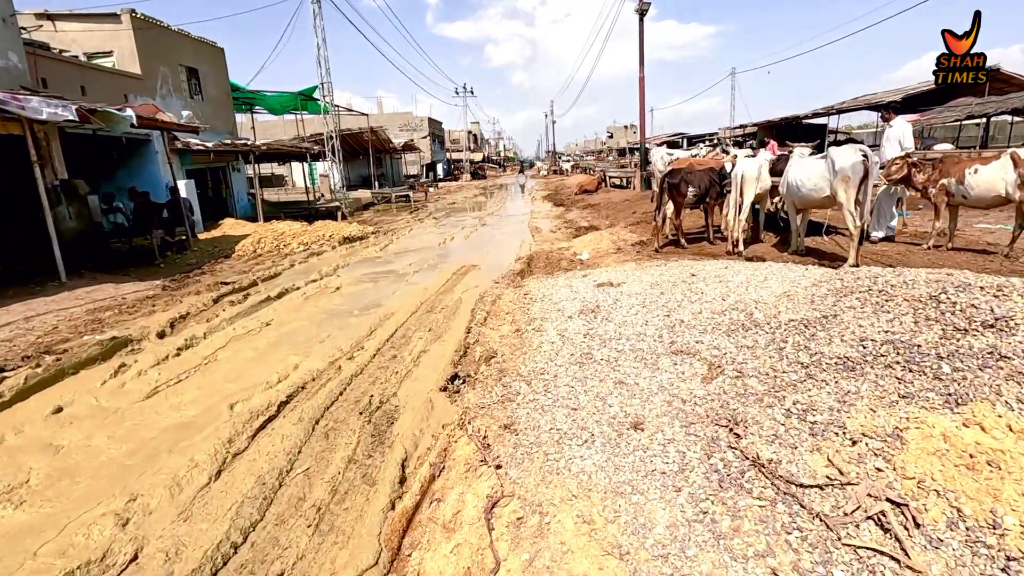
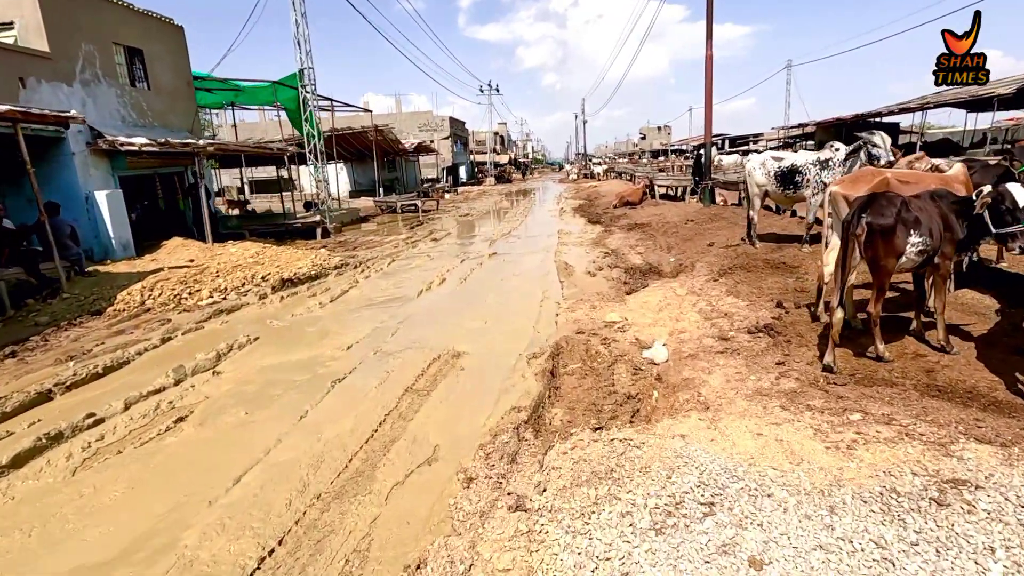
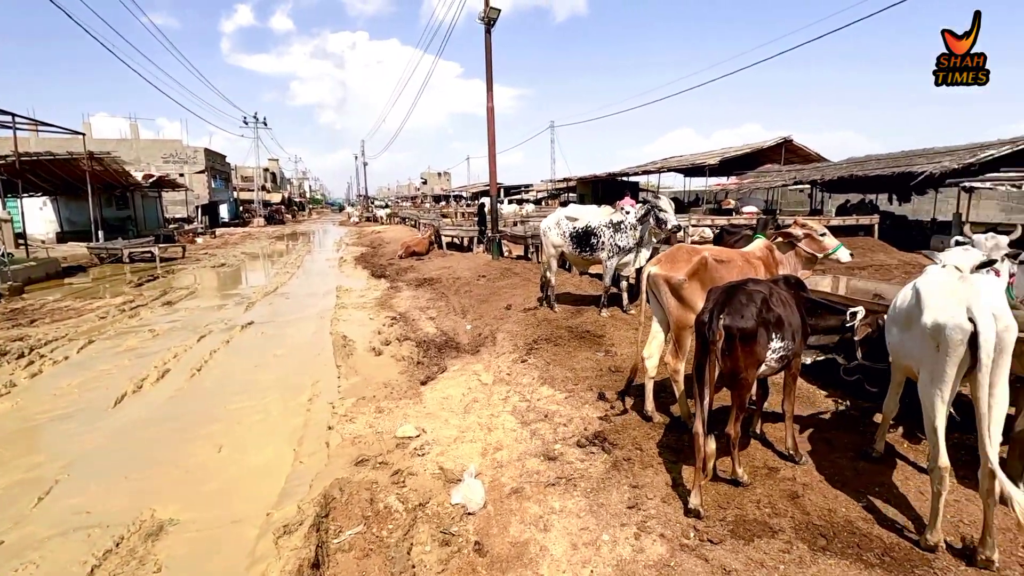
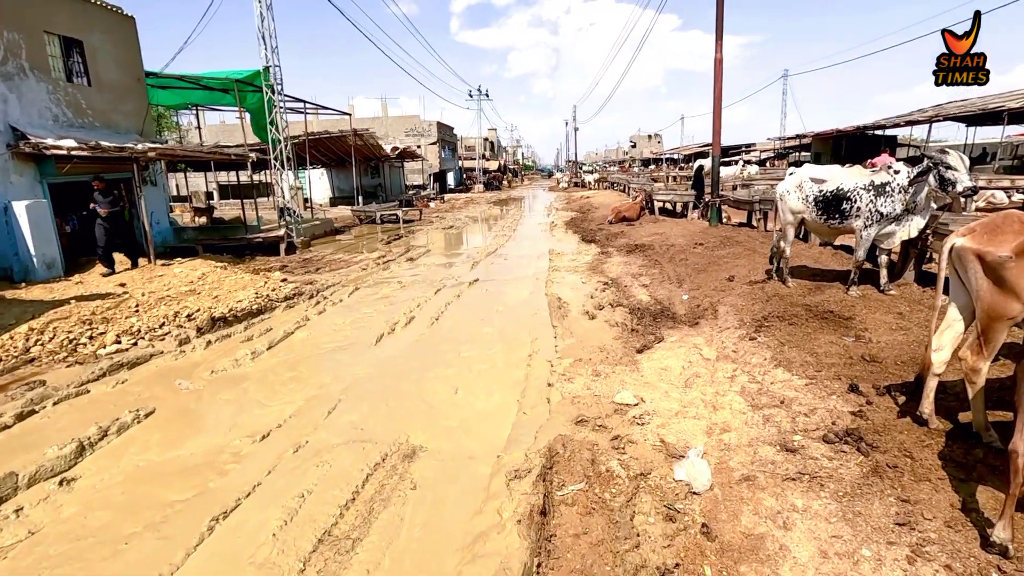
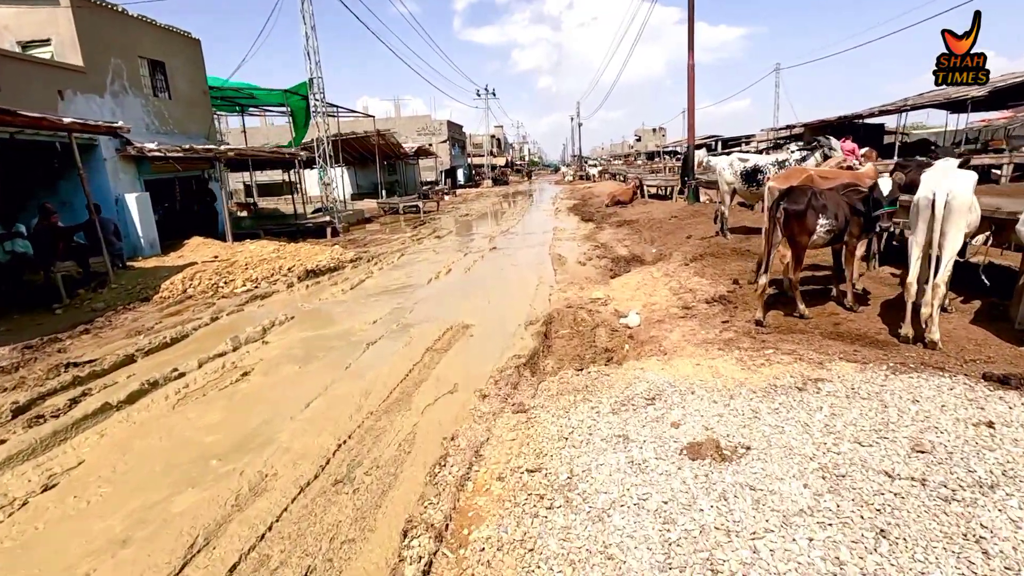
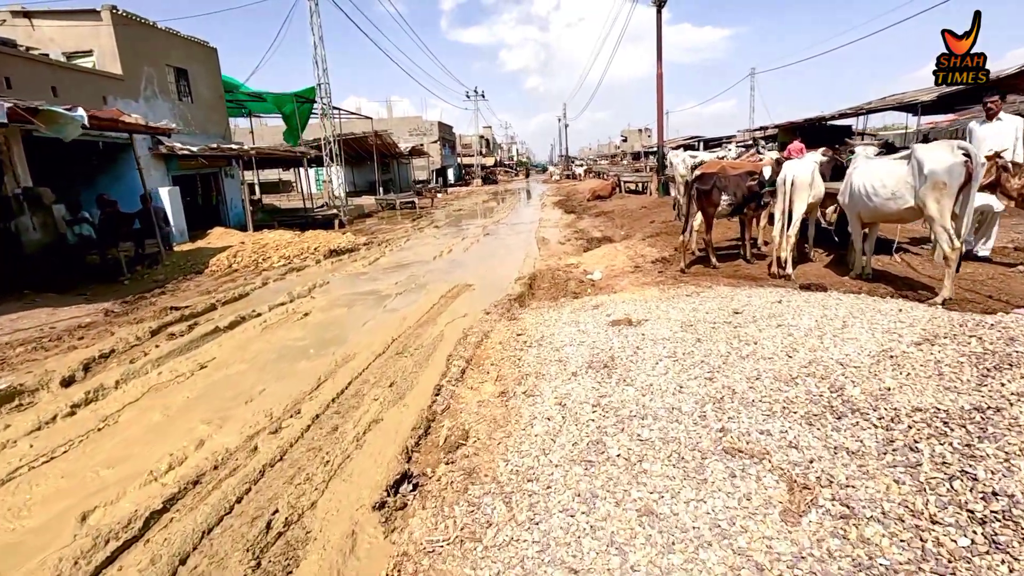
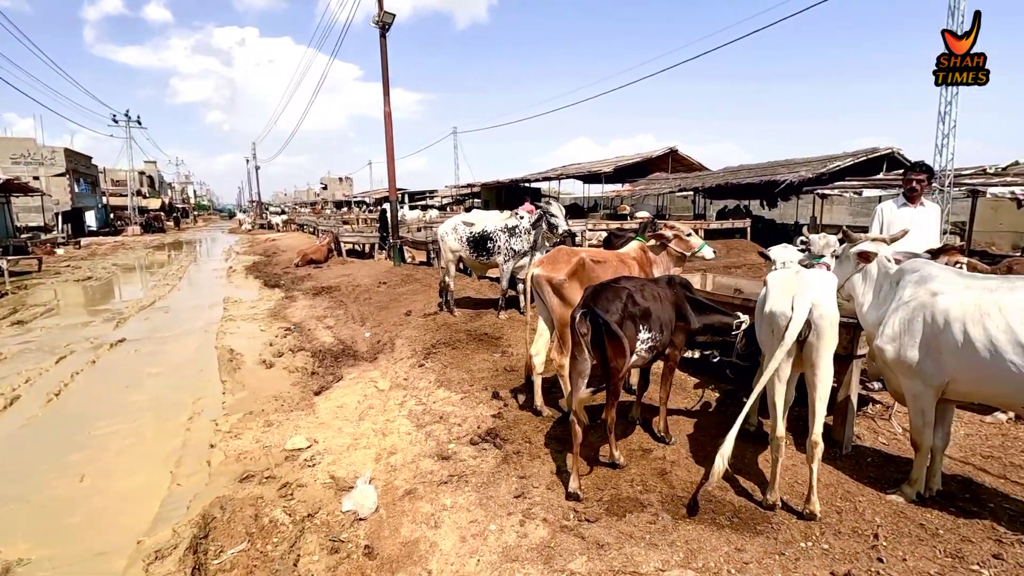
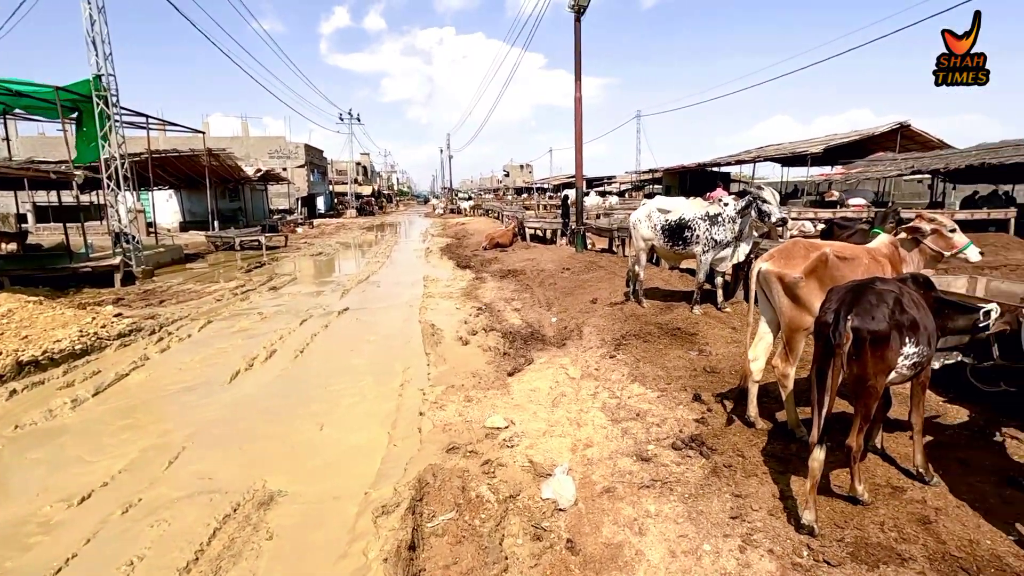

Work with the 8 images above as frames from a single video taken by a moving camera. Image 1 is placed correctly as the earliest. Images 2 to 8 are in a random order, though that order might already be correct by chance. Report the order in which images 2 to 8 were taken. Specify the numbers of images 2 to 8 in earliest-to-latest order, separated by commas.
6, 5, 2, 4, 8, 3, 7
